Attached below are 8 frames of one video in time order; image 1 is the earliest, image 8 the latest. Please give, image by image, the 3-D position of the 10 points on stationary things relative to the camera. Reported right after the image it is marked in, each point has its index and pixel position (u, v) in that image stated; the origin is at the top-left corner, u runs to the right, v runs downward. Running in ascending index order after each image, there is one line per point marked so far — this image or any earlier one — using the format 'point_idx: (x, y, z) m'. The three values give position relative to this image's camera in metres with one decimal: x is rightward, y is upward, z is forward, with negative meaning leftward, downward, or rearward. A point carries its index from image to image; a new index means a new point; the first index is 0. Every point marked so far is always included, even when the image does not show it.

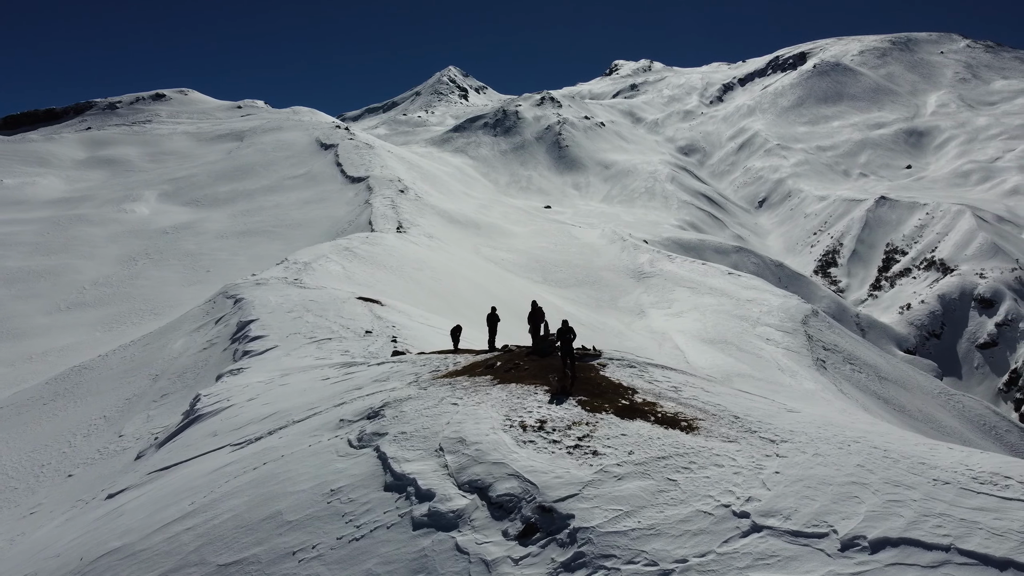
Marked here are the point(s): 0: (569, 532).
0: (+0.4, -1.9, +6.5) m
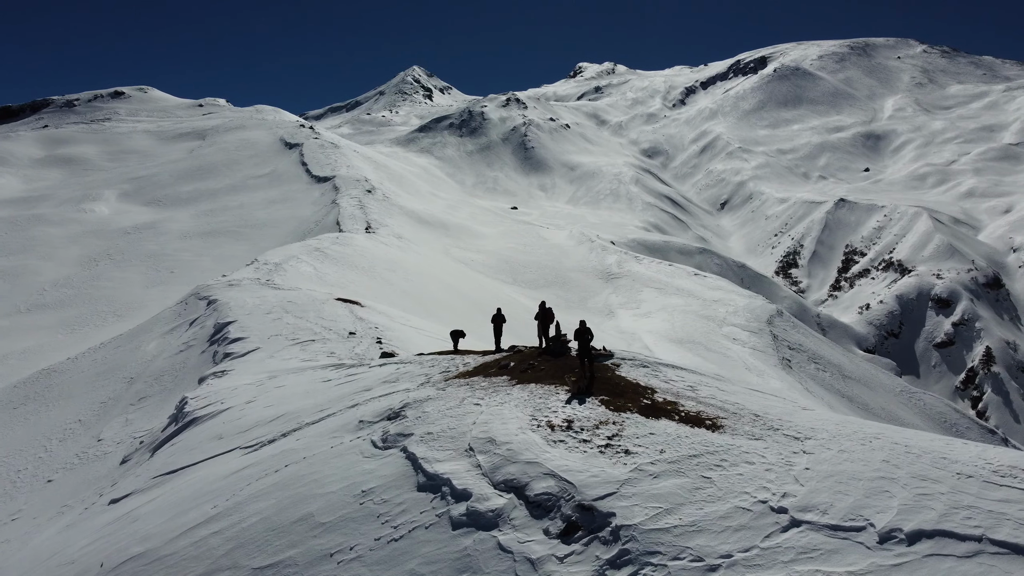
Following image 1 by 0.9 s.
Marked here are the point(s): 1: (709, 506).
0: (+0.8, -1.9, +6.6) m
1: (+1.6, -1.8, +6.8) m
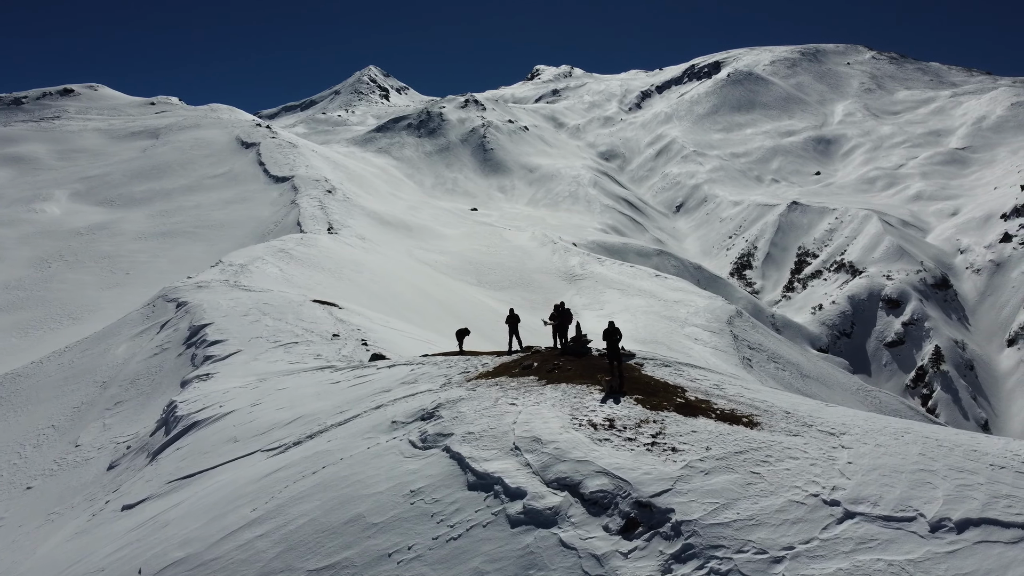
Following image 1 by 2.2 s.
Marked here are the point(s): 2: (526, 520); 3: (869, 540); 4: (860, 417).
0: (+1.3, -1.9, +6.8) m
1: (+2.1, -1.8, +7.0) m
2: (+0.1, -2.0, +7.1) m
3: (+2.7, -1.9, +6.4) m
4: (+3.6, -1.4, +8.8) m
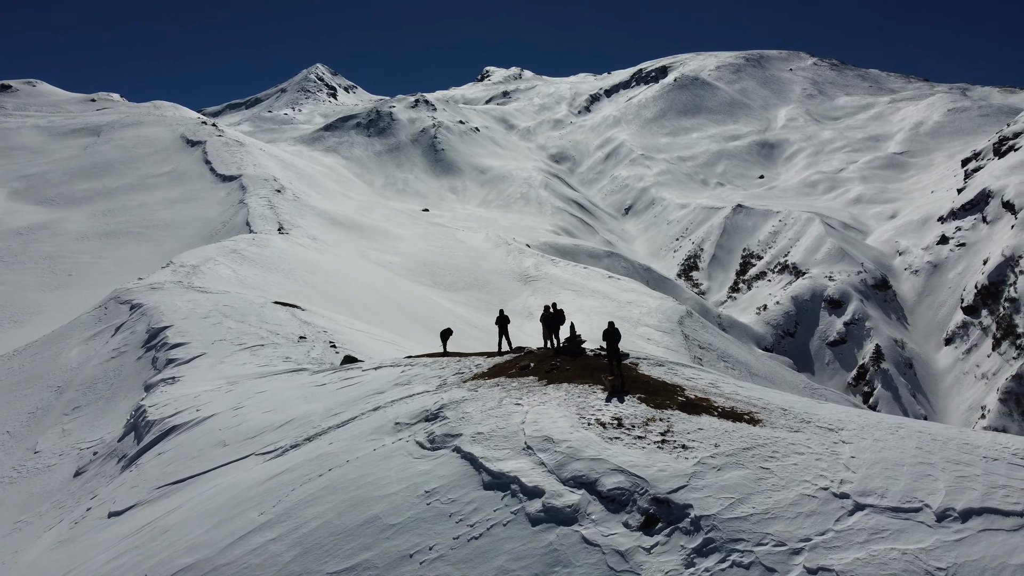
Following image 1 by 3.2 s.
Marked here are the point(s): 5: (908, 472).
0: (+1.5, -1.9, +6.9) m
1: (+2.3, -1.8, +7.2) m
2: (+0.3, -2.0, +7.2) m
3: (+2.9, -1.9, +6.7) m
4: (+3.7, -1.4, +9.1) m
5: (+3.5, -1.6, +7.5) m
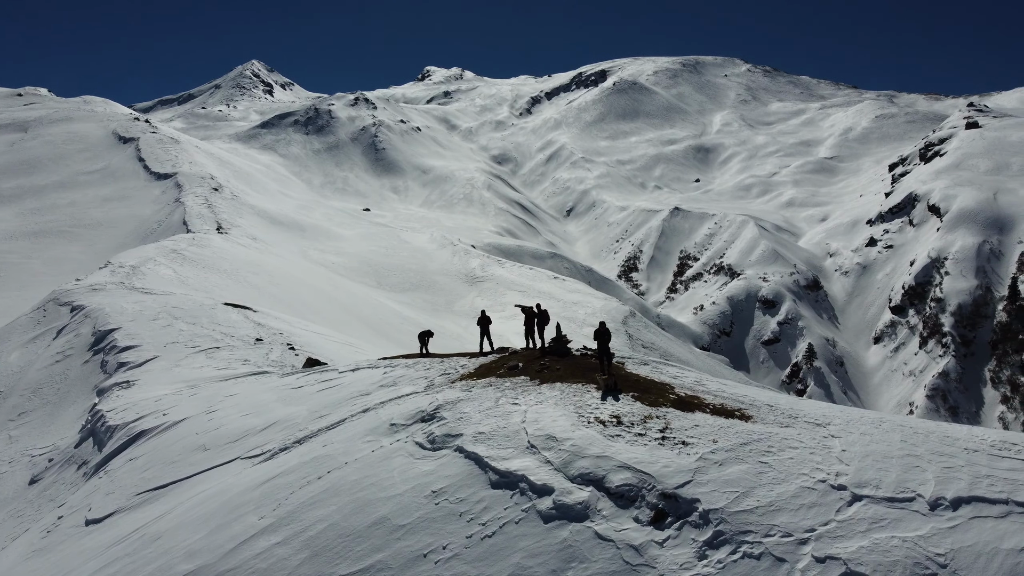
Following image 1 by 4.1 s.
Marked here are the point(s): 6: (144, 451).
0: (+1.6, -1.9, +7.2) m
1: (+2.4, -1.8, +7.5) m
2: (+0.4, -2.0, +7.3) m
3: (+3.1, -1.9, +7.0) m
4: (+3.6, -1.4, +9.5) m
5: (+3.6, -1.6, +7.9) m
6: (-5.3, -2.3, +12.1) m
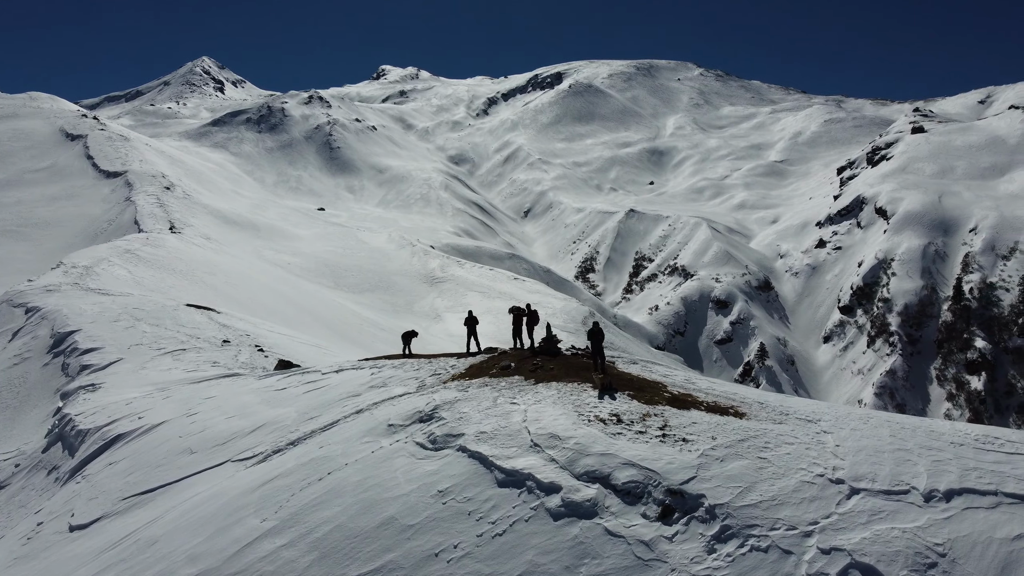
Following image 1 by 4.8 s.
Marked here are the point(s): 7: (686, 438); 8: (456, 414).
0: (+1.7, -1.9, +7.3) m
1: (+2.4, -1.8, +7.7) m
2: (+0.5, -2.0, +7.4) m
3: (+3.2, -1.9, +7.3) m
4: (+3.6, -1.4, +9.8) m
5: (+3.7, -1.6, +8.2) m
6: (-5.4, -2.3, +11.8) m
7: (+1.7, -1.5, +8.4) m
8: (-0.6, -1.4, +9.1) m
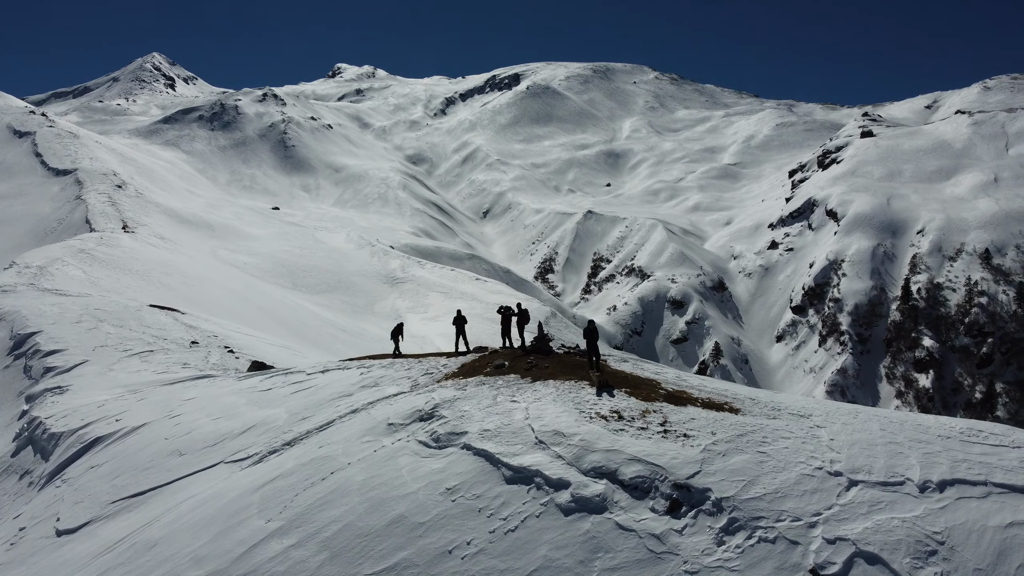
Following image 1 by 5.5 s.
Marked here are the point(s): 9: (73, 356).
0: (+1.8, -1.9, +7.5) m
1: (+2.5, -1.8, +7.9) m
2: (+0.6, -2.0, +7.5) m
3: (+3.3, -1.9, +7.5) m
4: (+3.6, -1.4, +10.0) m
5: (+3.7, -1.6, +8.4) m
6: (-5.6, -2.3, +11.6) m
7: (+1.8, -1.5, +8.5) m
8: (-0.6, -1.4, +9.1) m
9: (-10.3, -1.6, +19.9) m
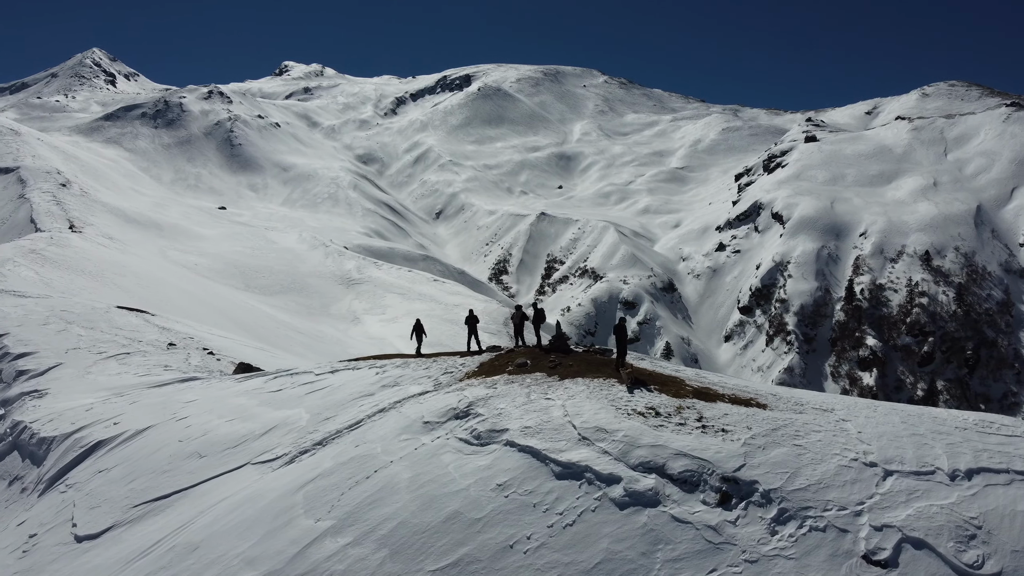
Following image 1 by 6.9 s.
0: (+2.3, -1.9, +7.7) m
1: (+3.0, -1.7, +8.2) m
2: (+1.1, -1.9, +7.7) m
3: (+3.8, -1.9, +7.9) m
4: (+3.9, -1.3, +10.4) m
5: (+4.1, -1.6, +8.8) m
6: (-5.3, -2.3, +11.3) m
7: (+2.2, -1.5, +8.8) m
8: (-0.2, -1.3, +9.2) m
9: (-10.6, -1.6, +19.3) m
